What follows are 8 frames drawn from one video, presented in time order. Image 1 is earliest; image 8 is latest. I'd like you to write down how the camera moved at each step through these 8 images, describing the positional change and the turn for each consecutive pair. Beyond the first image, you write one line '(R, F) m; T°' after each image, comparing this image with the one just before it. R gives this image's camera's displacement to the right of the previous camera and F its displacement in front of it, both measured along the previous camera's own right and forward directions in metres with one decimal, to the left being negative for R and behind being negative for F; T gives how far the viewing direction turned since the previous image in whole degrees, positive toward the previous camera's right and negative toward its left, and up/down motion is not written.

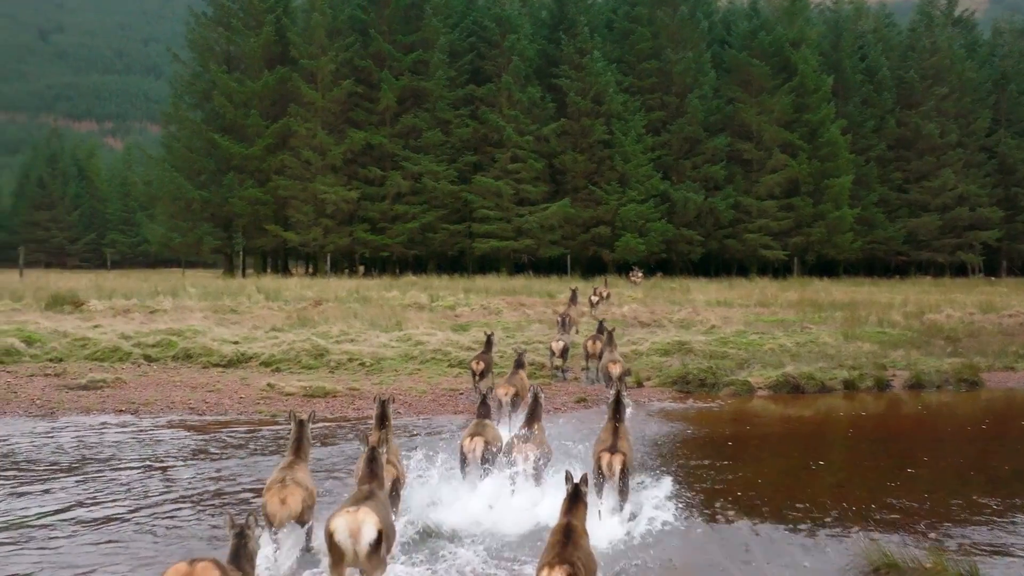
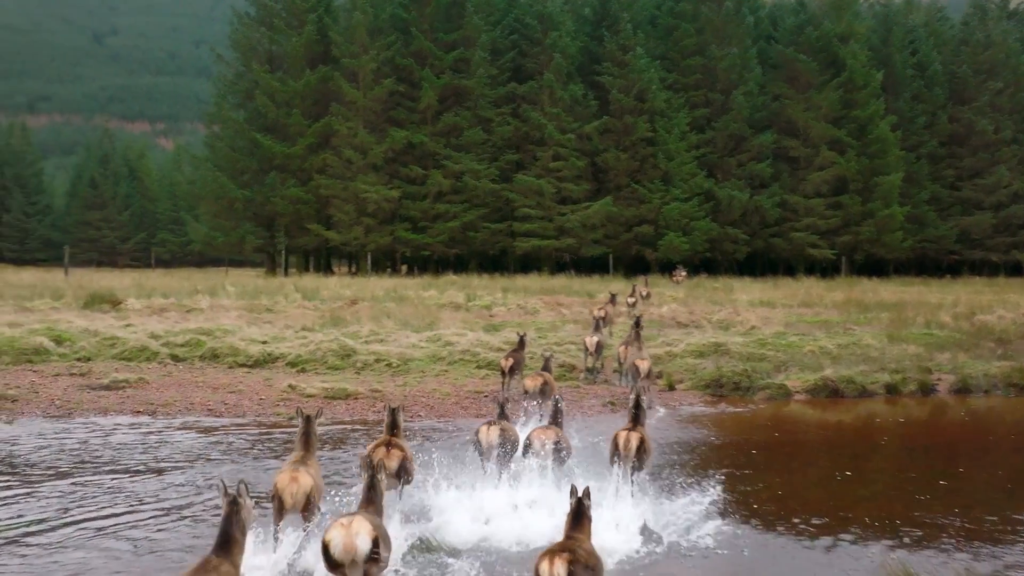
(+0.2, +0.3) m; -3°
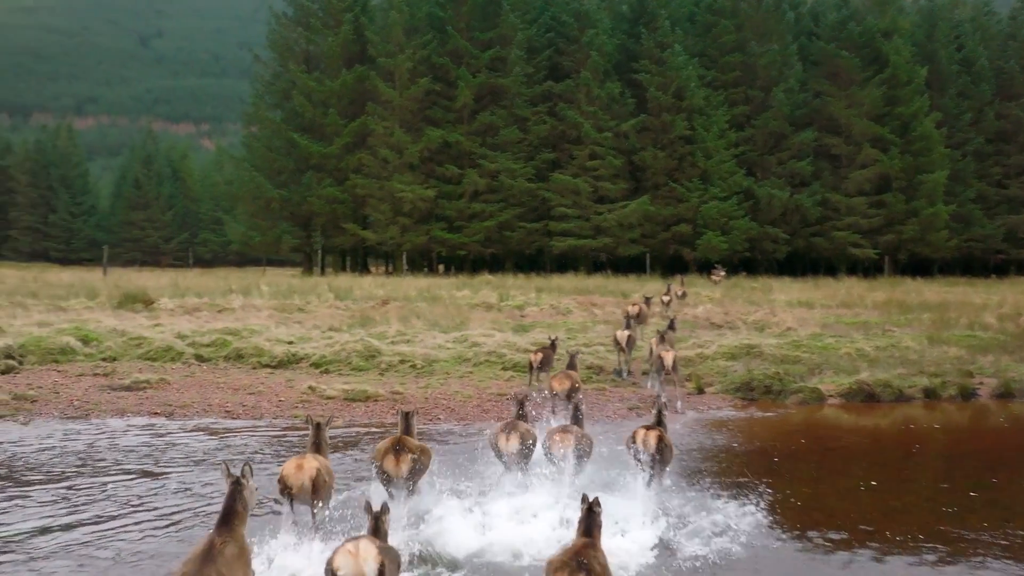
(+0.2, +0.3) m; -2°
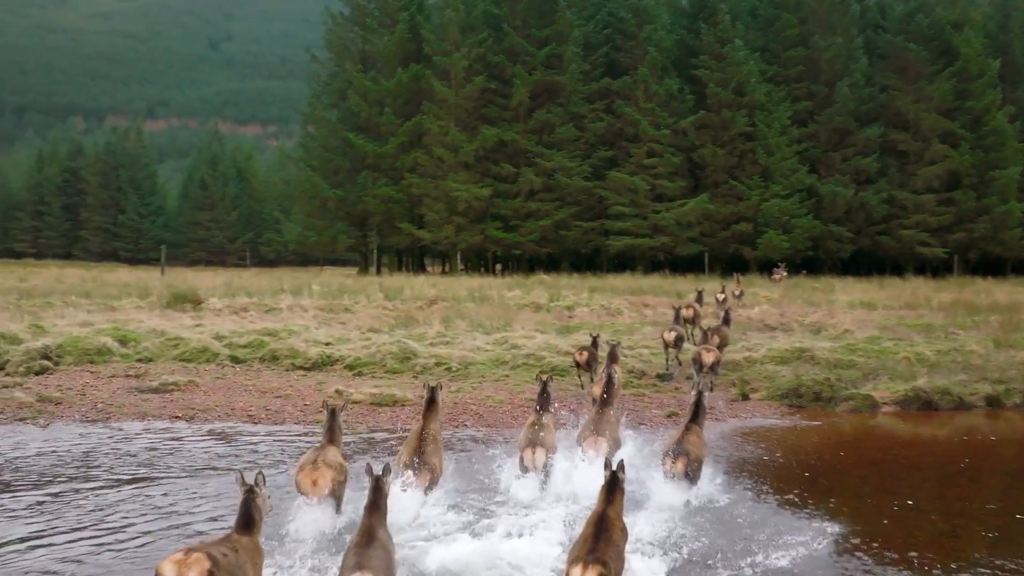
(+0.3, +0.4) m; -3°
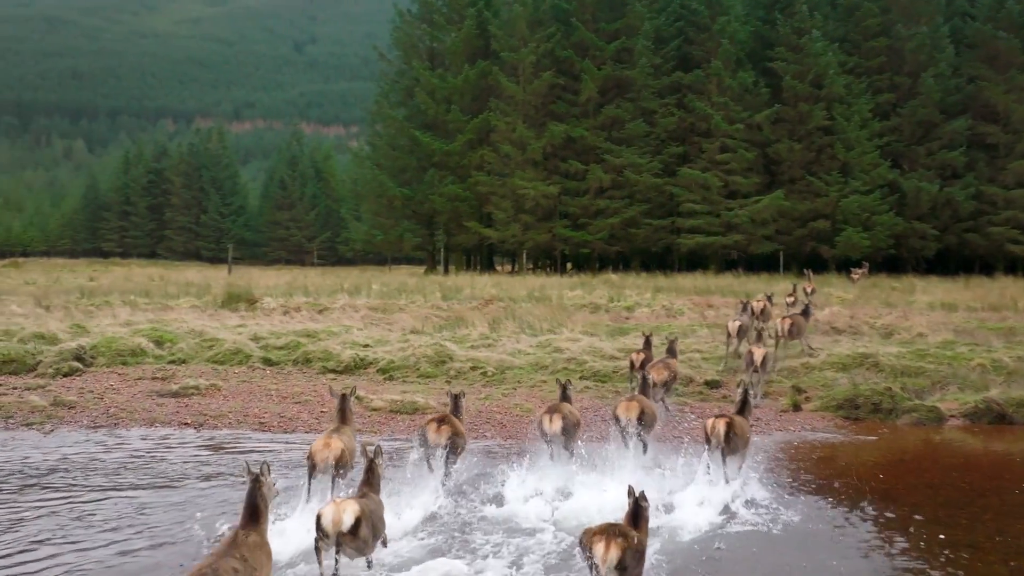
(+0.5, +0.7) m; -4°
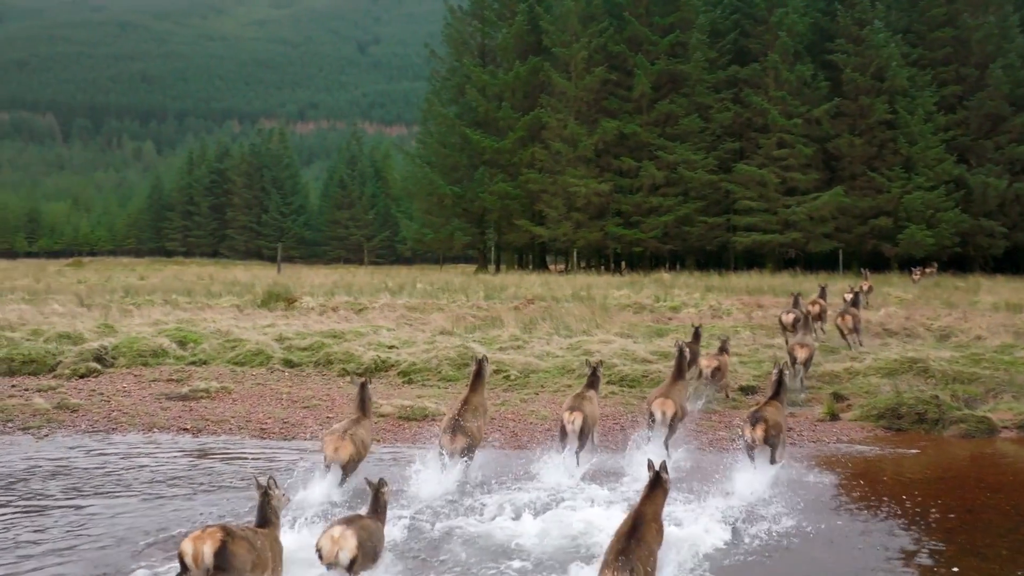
(+0.4, +0.5) m; -3°
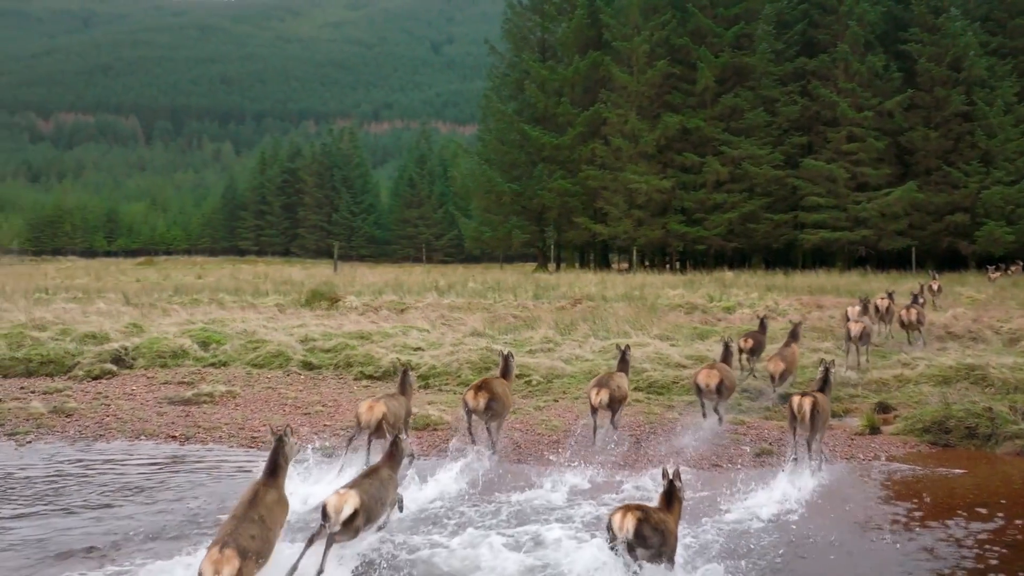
(+0.5, +0.7) m; -4°
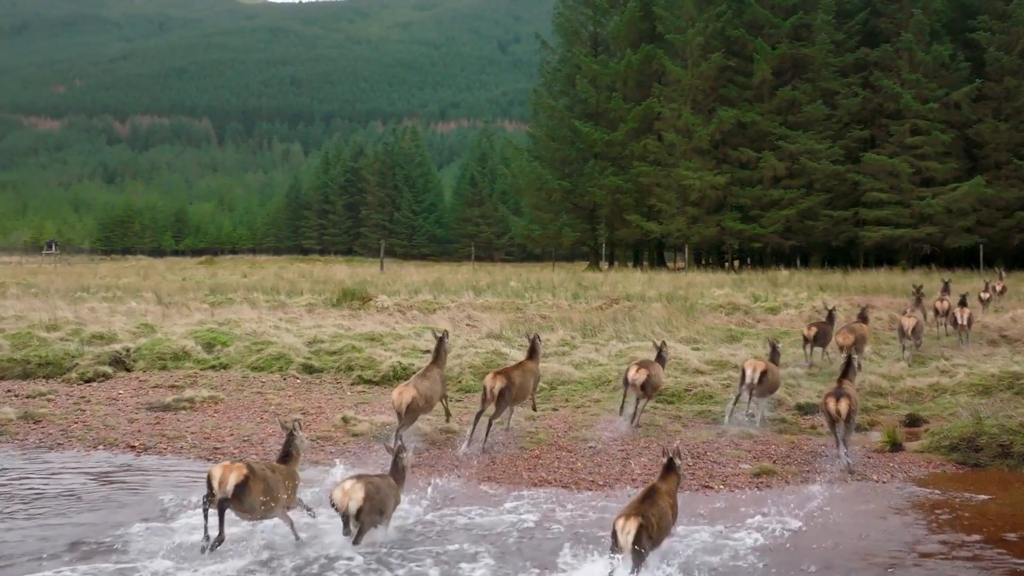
(+0.6, +0.7) m; -4°
